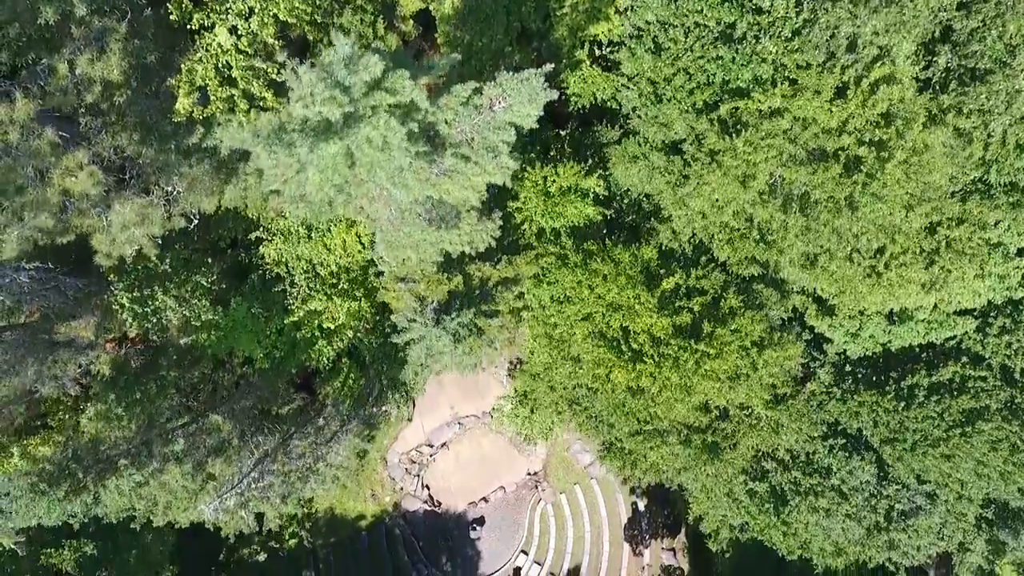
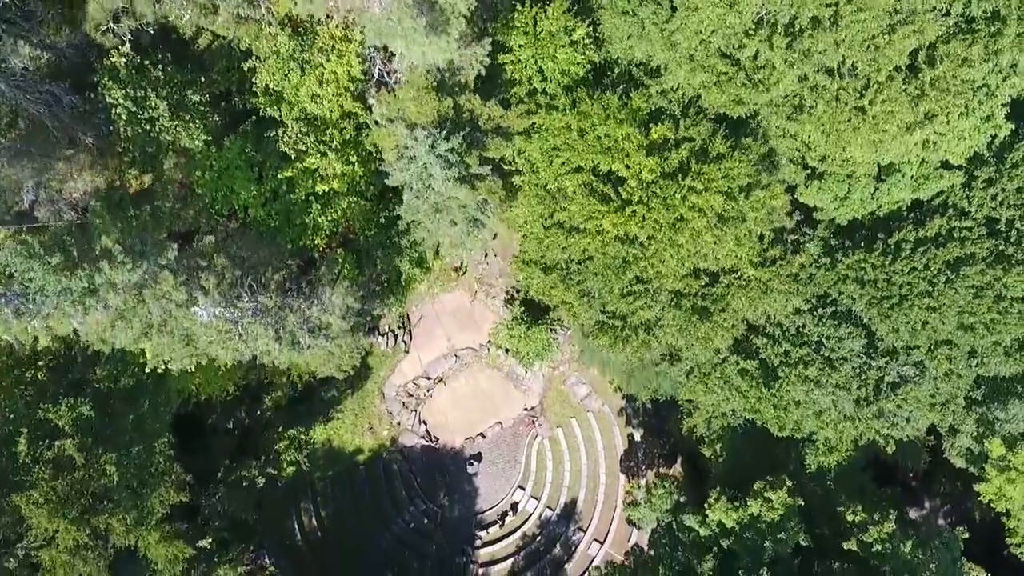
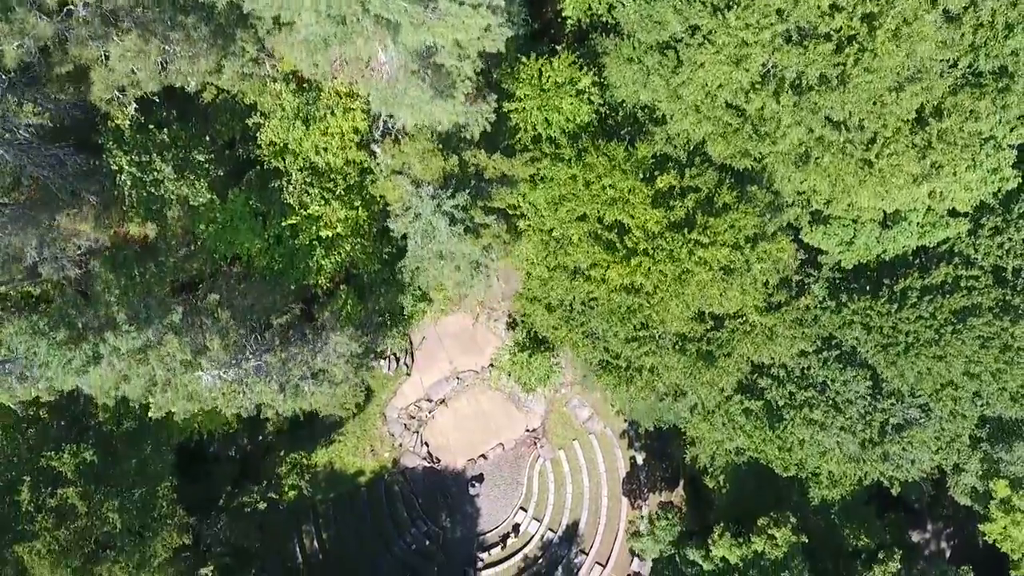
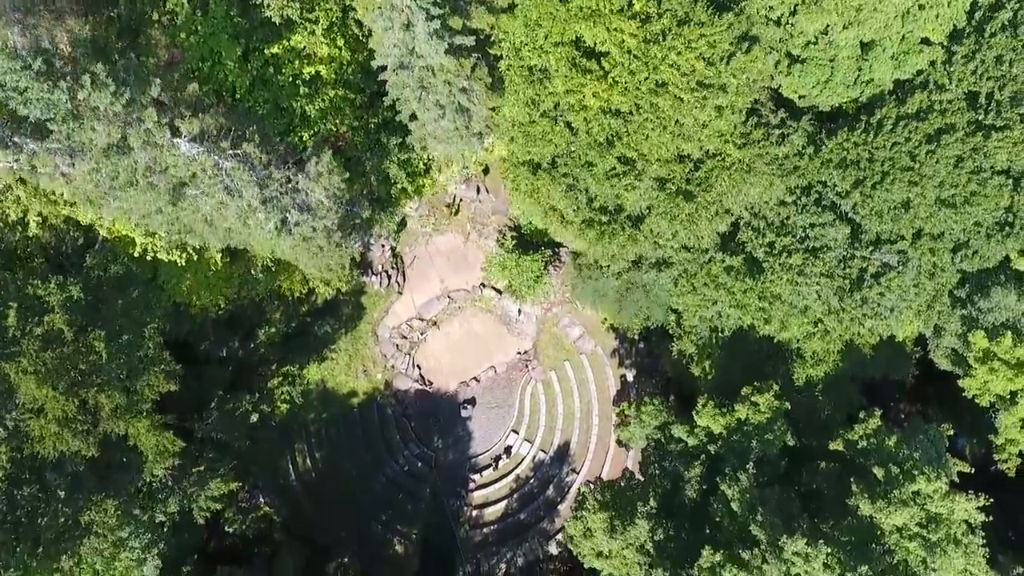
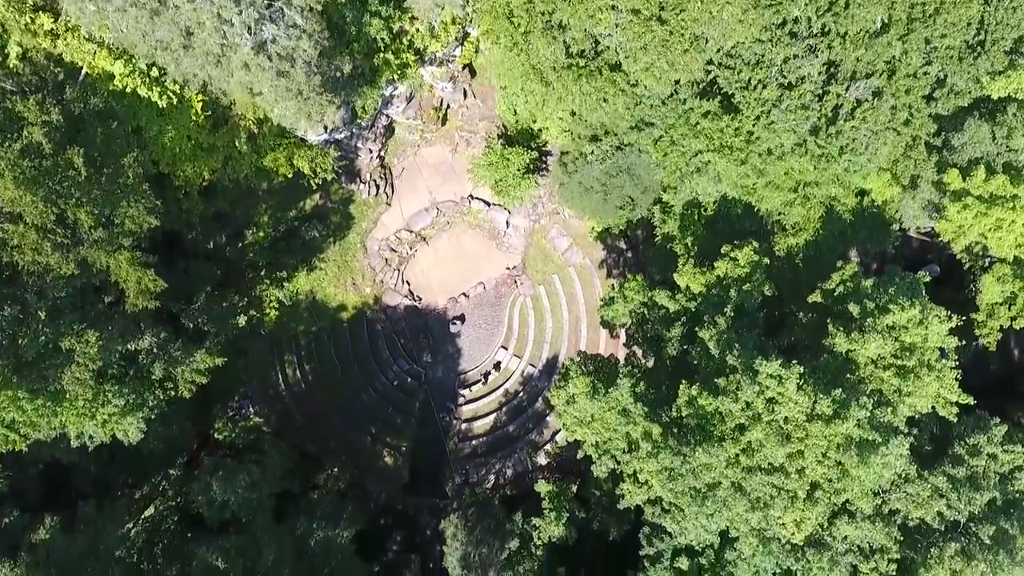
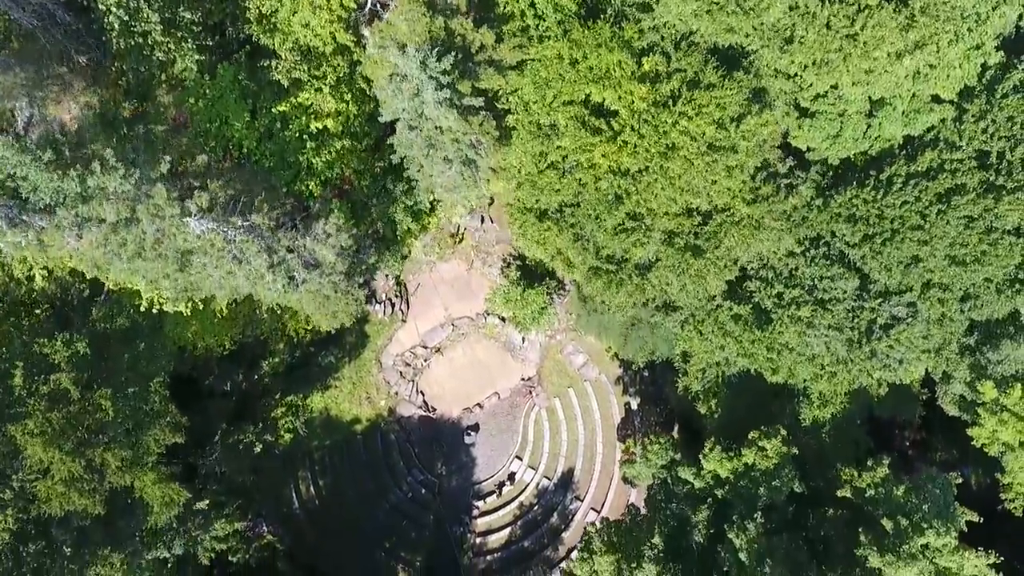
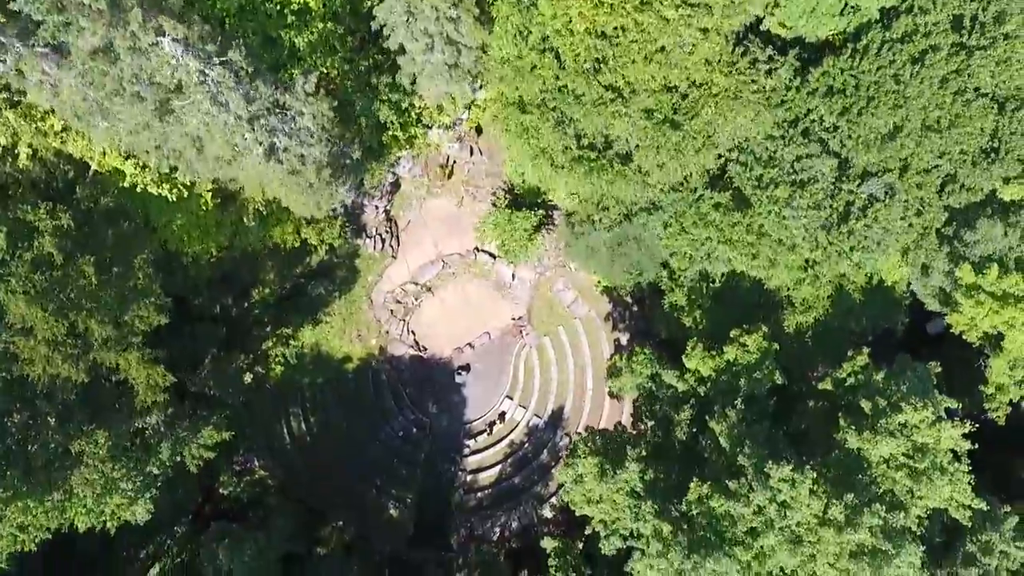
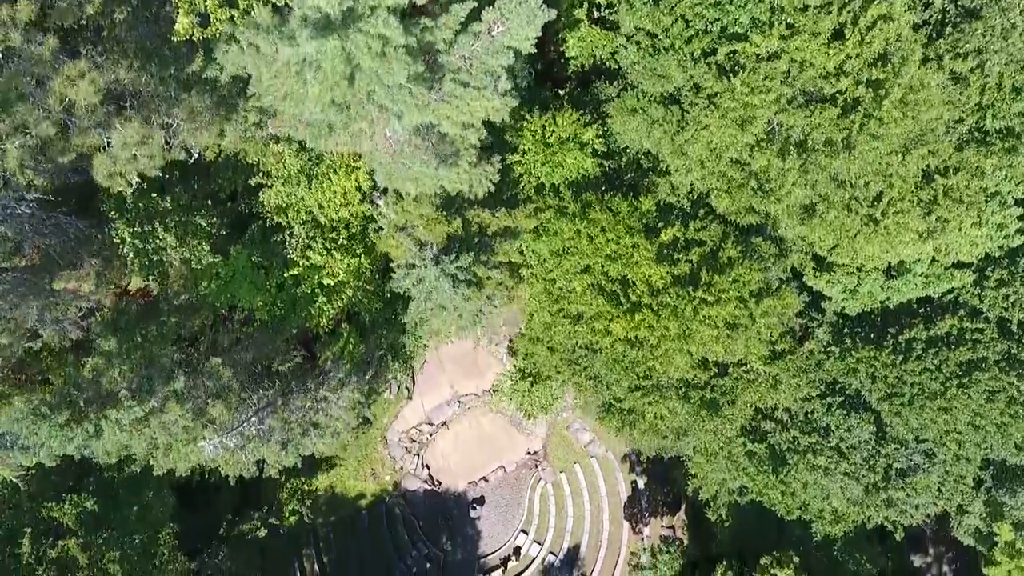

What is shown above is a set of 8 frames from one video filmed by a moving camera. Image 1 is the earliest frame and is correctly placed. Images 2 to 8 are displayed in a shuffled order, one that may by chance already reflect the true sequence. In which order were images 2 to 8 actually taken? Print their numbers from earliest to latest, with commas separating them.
8, 3, 2, 6, 4, 7, 5
